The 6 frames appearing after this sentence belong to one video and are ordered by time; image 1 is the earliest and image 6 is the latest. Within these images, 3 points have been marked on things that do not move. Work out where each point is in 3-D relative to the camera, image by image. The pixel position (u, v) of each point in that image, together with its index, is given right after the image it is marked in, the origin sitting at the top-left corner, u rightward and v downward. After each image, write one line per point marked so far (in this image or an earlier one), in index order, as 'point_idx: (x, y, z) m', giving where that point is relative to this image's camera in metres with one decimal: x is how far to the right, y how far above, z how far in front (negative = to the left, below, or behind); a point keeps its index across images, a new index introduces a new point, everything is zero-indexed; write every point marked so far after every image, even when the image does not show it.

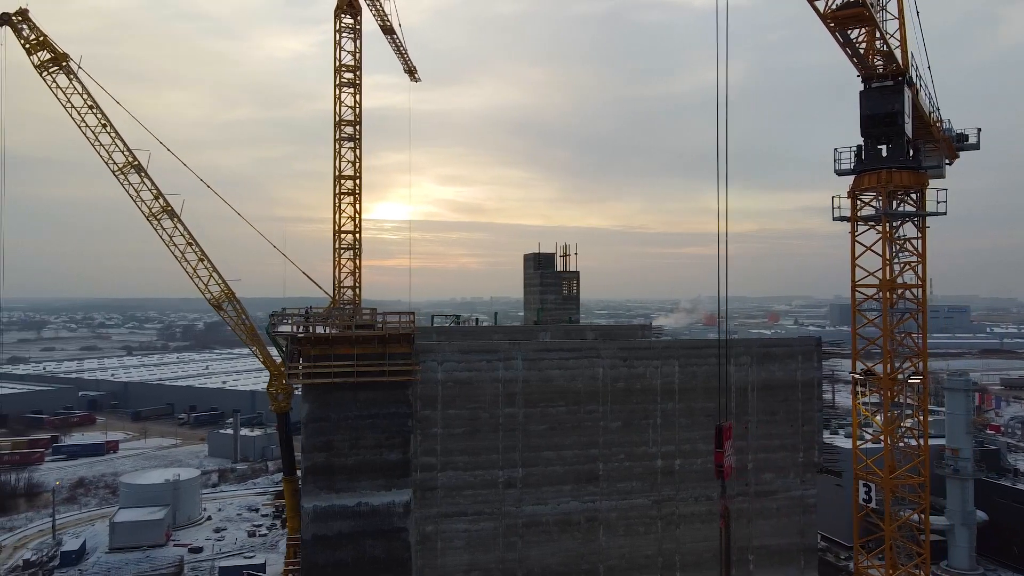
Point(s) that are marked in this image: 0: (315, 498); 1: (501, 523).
0: (-5.3, -5.7, +16.4) m
1: (-0.3, -6.8, +17.7) m
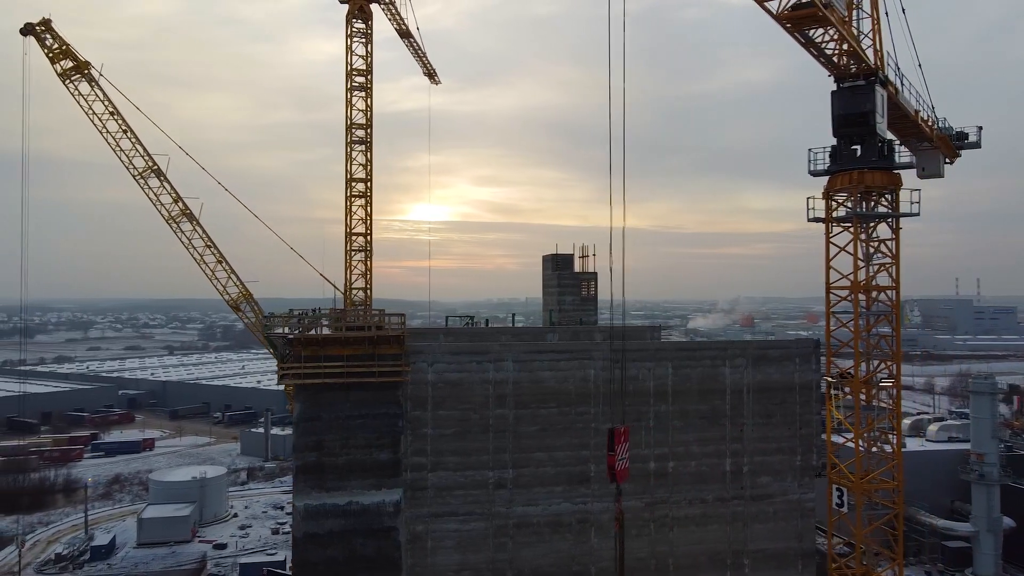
0: (-5.6, -5.7, +16.7) m
1: (-0.6, -6.9, +17.8) m
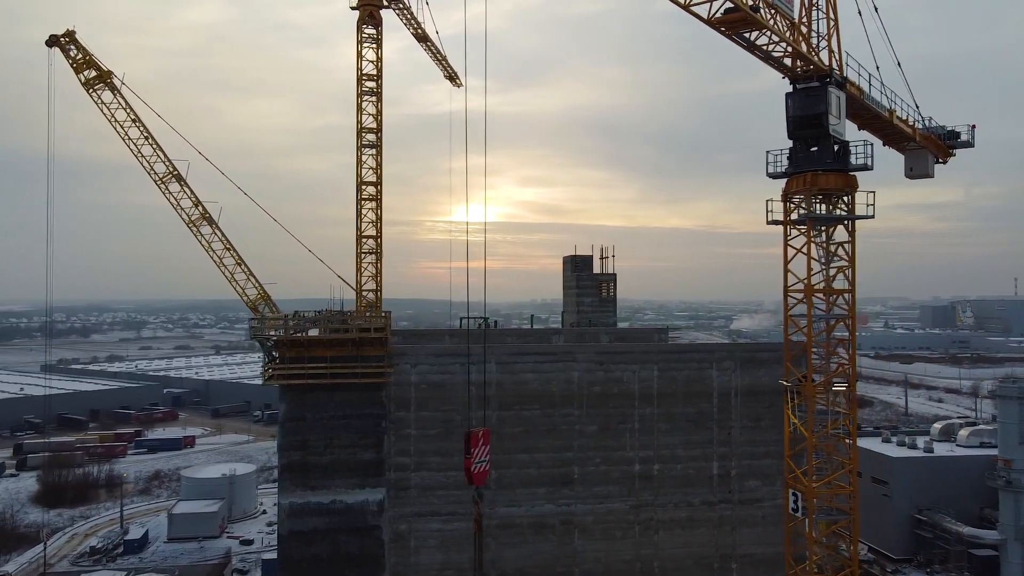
0: (-6.2, -5.8, +17.1) m
1: (-1.1, -7.0, +18.0) m
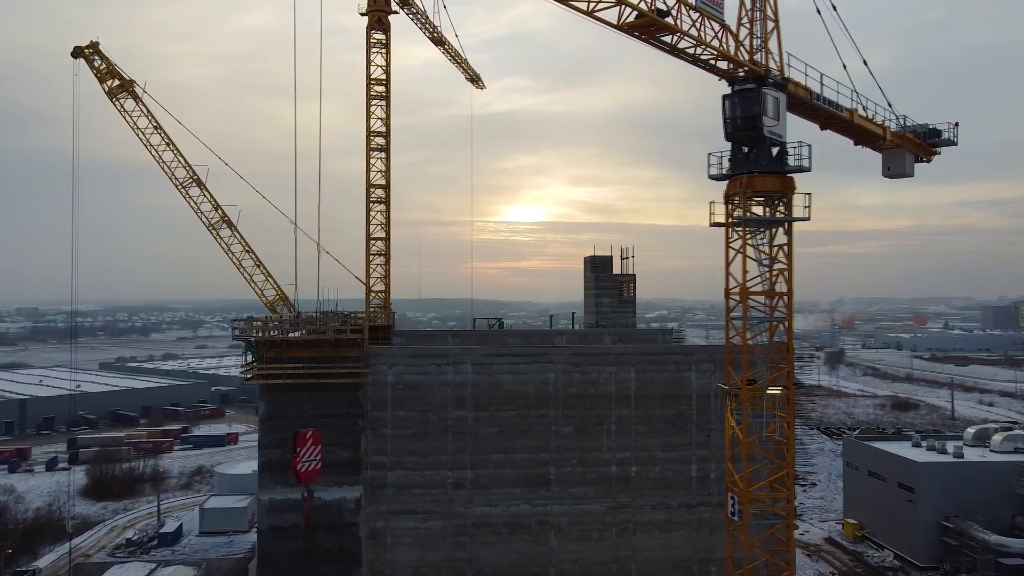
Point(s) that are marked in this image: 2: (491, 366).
0: (-7.0, -5.9, +17.6) m
1: (-1.9, -7.0, +18.3) m
2: (-0.6, -2.4, +18.5) m
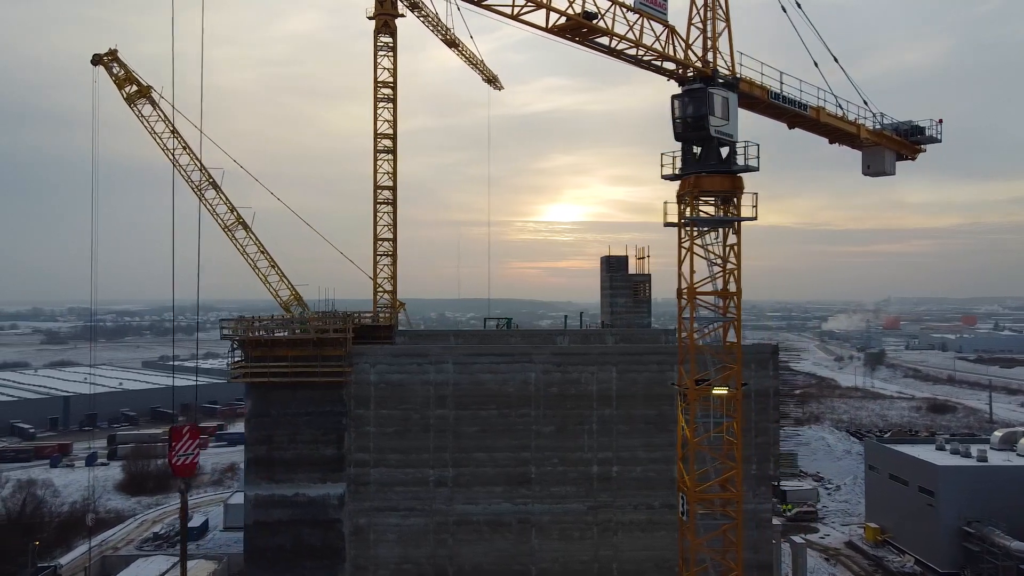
0: (-7.6, -5.9, +18.0) m
1: (-2.4, -7.0, +18.5) m
2: (-1.2, -2.4, +18.7) m
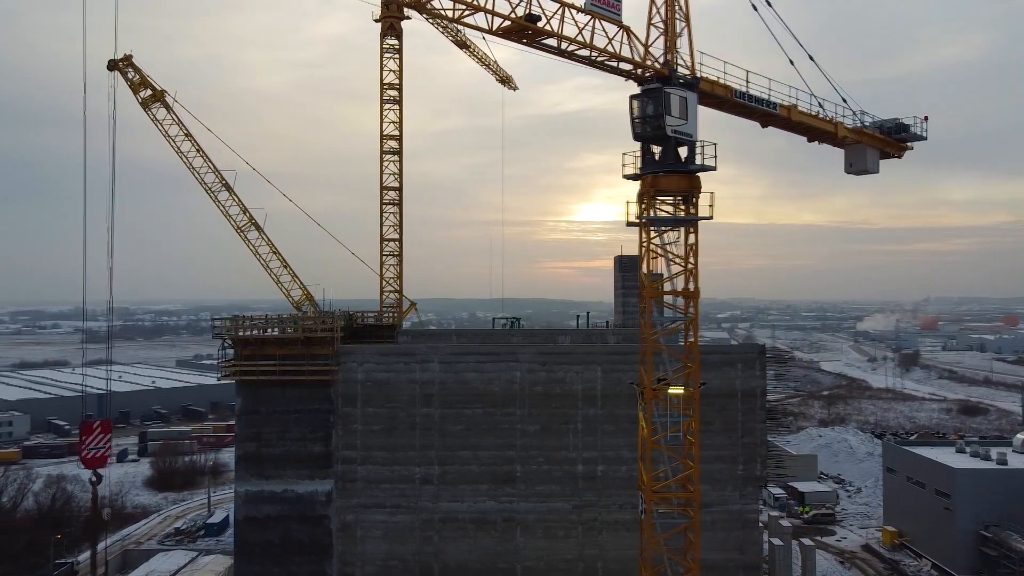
0: (-8.0, -5.9, +18.4) m
1: (-2.9, -7.0, +18.7) m
2: (-1.7, -2.4, +18.8) m
